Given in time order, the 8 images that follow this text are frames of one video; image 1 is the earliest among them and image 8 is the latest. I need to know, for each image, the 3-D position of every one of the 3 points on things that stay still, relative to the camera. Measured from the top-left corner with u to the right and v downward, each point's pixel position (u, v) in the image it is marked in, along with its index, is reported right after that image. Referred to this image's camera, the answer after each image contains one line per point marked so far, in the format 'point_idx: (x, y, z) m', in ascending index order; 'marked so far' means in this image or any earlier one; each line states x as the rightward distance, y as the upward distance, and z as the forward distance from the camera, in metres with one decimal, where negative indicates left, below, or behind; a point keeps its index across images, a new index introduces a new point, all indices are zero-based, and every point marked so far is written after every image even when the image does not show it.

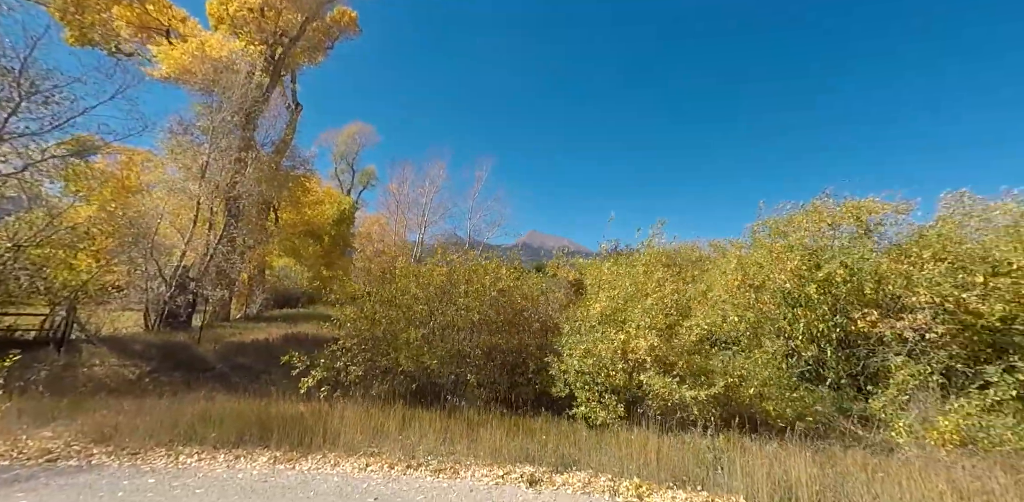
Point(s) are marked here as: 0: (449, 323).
0: (-0.9, -1.1, +6.7) m
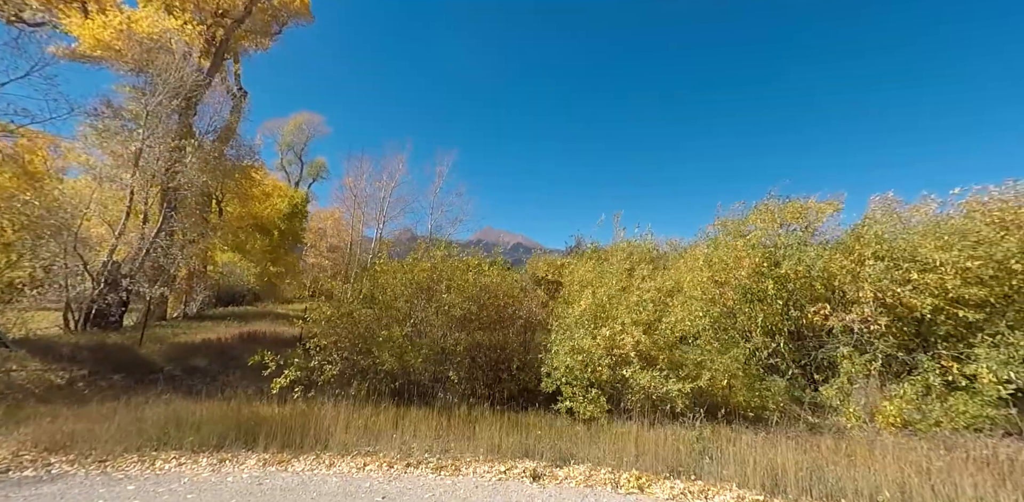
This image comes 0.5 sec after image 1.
0: (-1.3, -1.0, +6.6) m
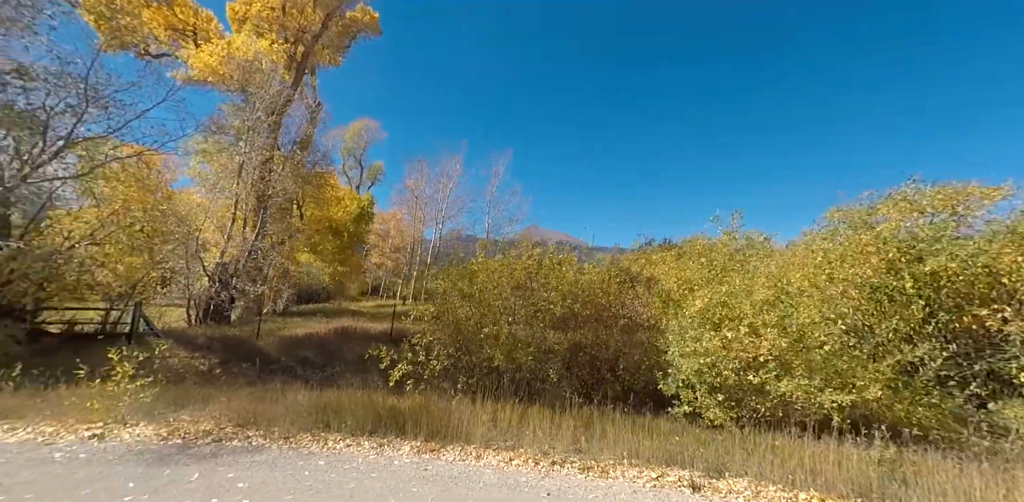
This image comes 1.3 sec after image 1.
0: (+0.4, -1.1, +6.8) m
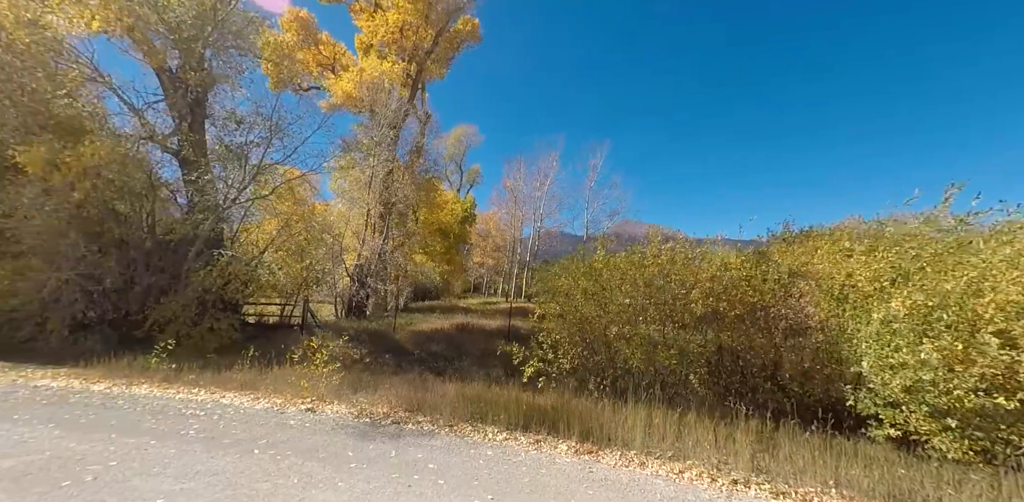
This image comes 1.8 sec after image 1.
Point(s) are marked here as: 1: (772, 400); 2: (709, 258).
0: (+2.5, -1.0, +6.3) m
1: (+3.8, -2.2, +6.3) m
2: (+2.9, -0.1, +6.4) m
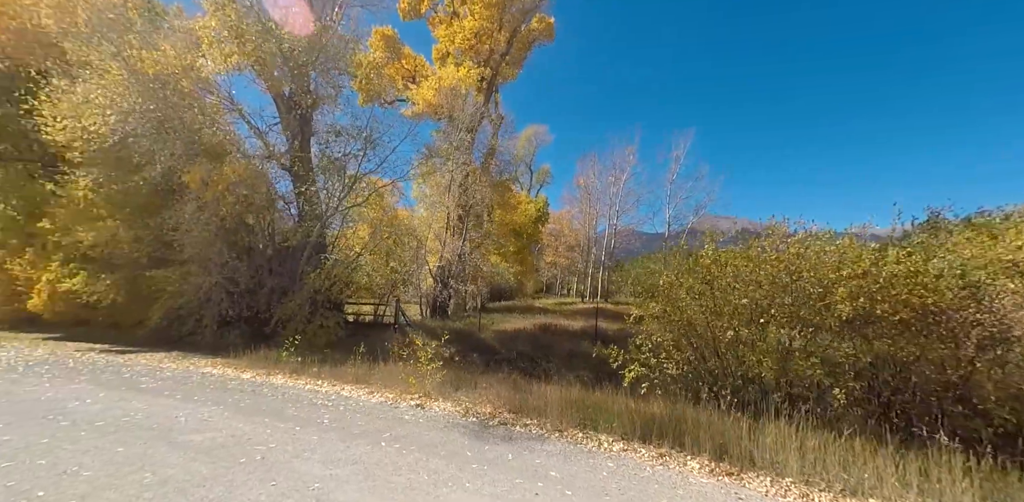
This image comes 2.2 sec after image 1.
0: (+3.9, -1.0, +5.5) m
1: (+5.1, -2.1, +5.2) m
2: (+4.3, 0.0, +5.5) m
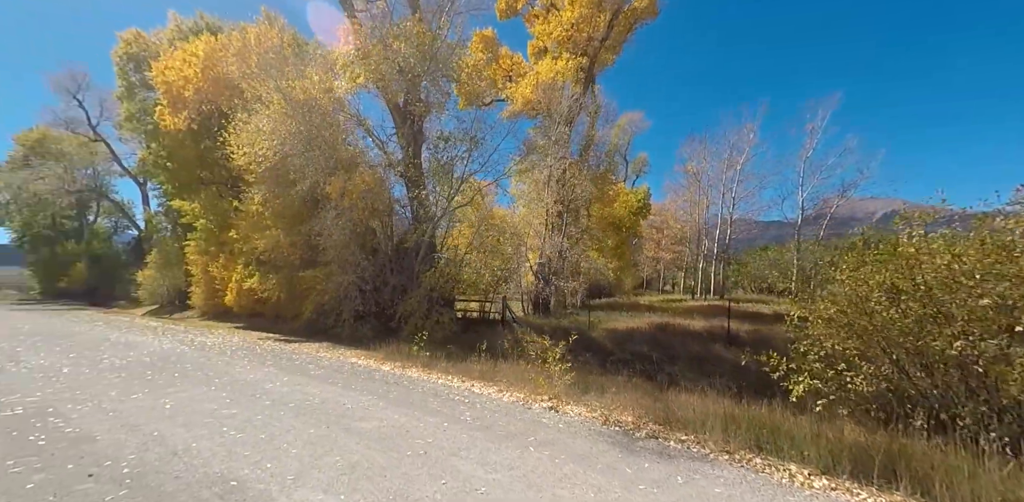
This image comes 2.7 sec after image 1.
0: (+5.5, -0.9, +4.5) m
1: (+6.7, -2.0, +3.9) m
2: (+5.9, 0.0, +4.3) m
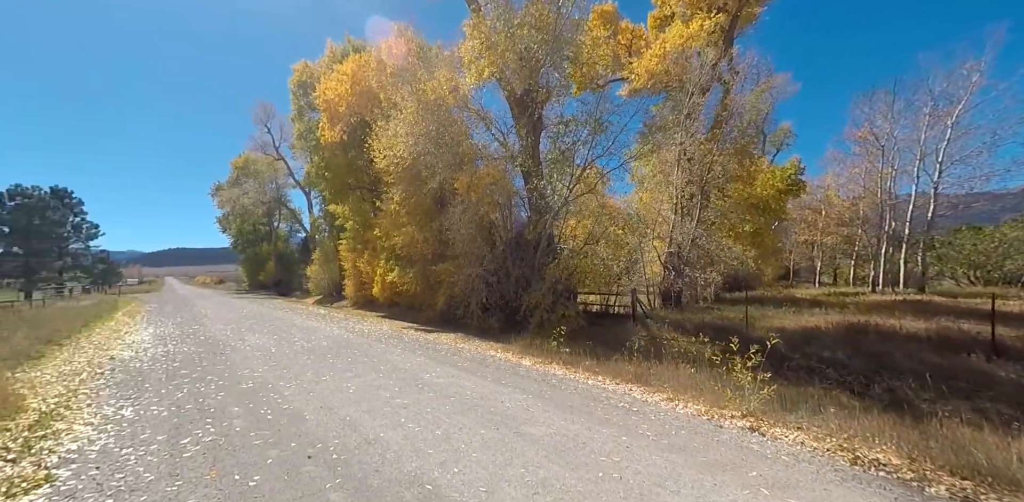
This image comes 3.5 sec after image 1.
0: (+7.1, -0.7, +2.1) m
1: (+8.2, -1.8, +1.3) m
2: (+7.5, +0.2, +1.9) m
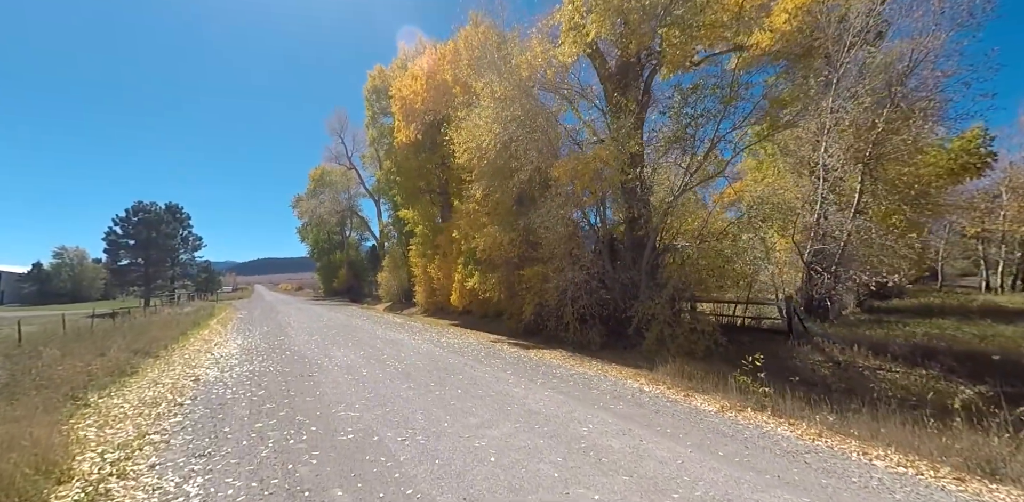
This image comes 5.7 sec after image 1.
0: (+9.2, -0.5, -2.3) m
1: (+10.2, -1.6, -3.3) m
2: (+9.5, +0.5, -2.6) m
